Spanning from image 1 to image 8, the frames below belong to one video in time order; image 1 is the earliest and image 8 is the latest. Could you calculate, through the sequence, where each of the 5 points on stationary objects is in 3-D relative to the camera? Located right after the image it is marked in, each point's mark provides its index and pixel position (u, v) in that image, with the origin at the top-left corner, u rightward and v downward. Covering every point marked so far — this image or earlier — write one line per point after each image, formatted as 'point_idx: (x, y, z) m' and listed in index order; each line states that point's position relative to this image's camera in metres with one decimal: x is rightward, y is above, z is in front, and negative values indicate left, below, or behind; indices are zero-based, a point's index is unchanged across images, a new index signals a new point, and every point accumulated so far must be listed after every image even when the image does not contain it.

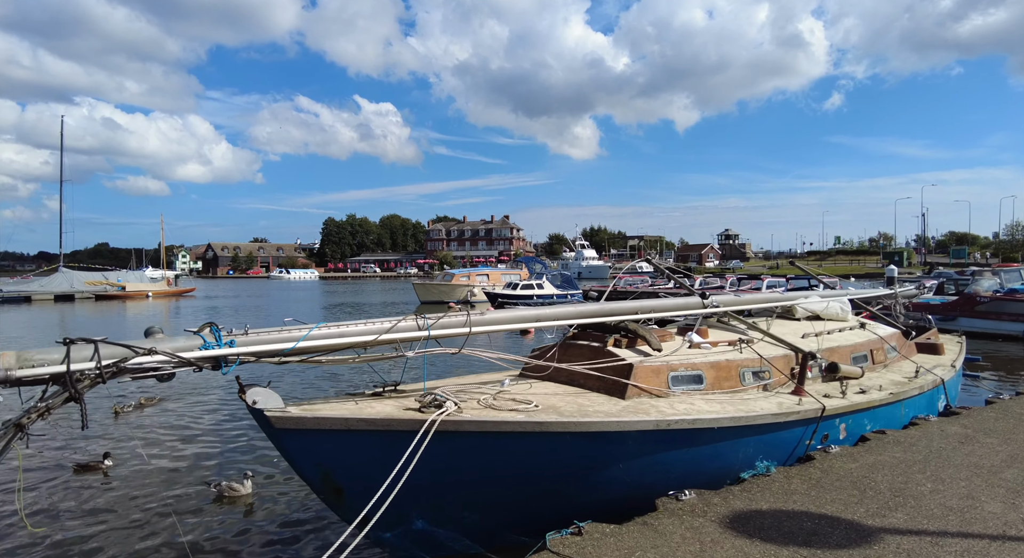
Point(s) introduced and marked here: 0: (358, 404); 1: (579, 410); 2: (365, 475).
0: (-1.2, -1.0, +4.7) m
1: (+0.6, -1.2, +5.3) m
2: (-1.1, -1.5, +4.4) m
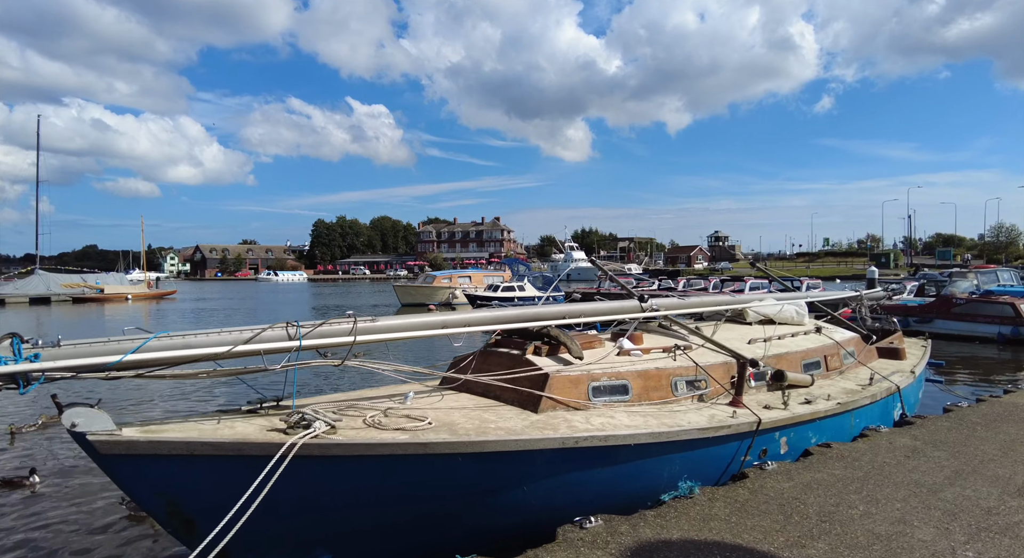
0: (-2.1, -1.0, +4.1) m
1: (-0.3, -1.2, +4.8) m
2: (-2.0, -1.5, +3.9) m
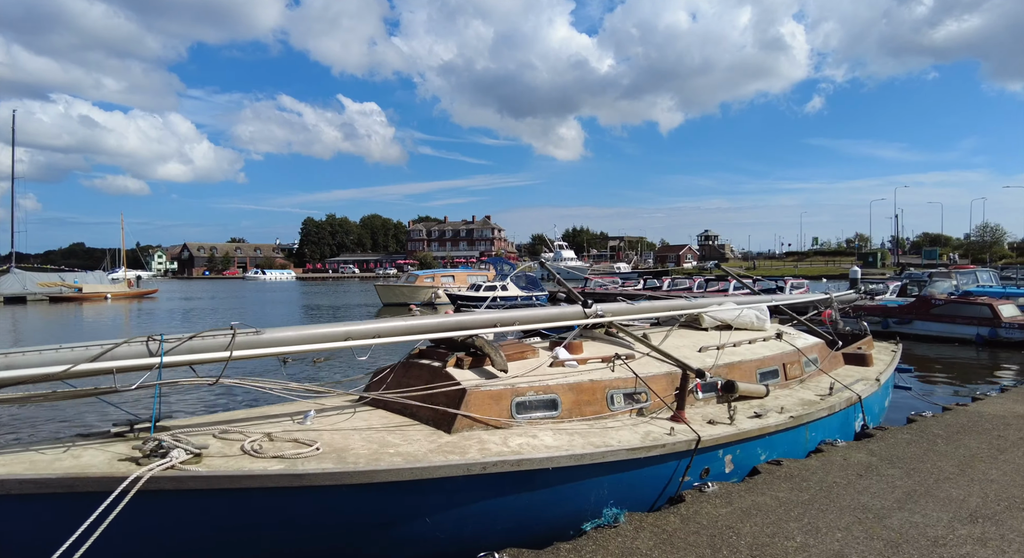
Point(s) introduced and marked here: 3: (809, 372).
0: (-2.8, -1.1, +3.6) m
1: (-1.0, -1.2, +4.3) m
2: (-2.7, -1.5, +3.4) m
3: (+4.1, -1.3, +8.3) m
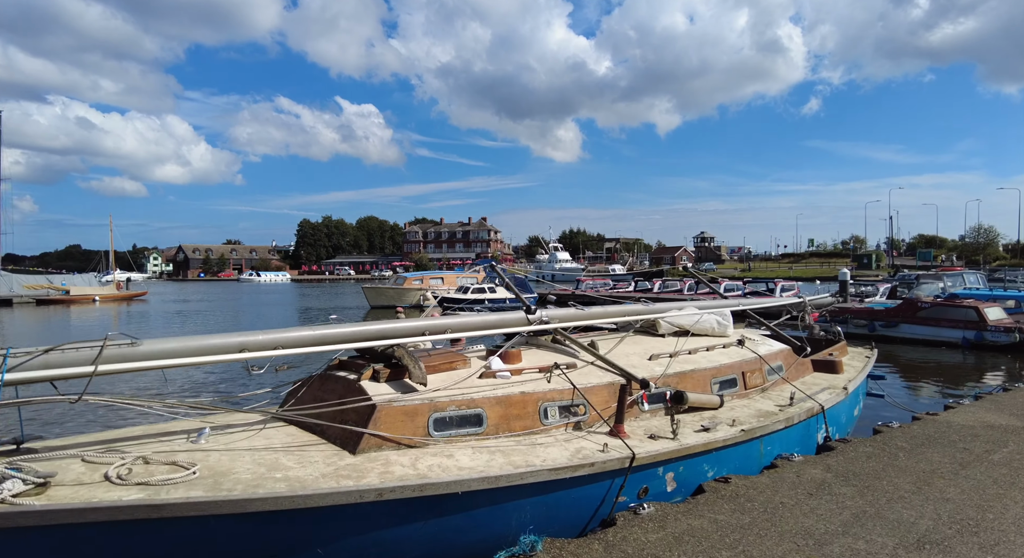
0: (-3.4, -1.1, +3.2) m
1: (-1.7, -1.3, +3.9) m
2: (-3.3, -1.6, +3.0) m
3: (+3.5, -1.4, +7.9) m
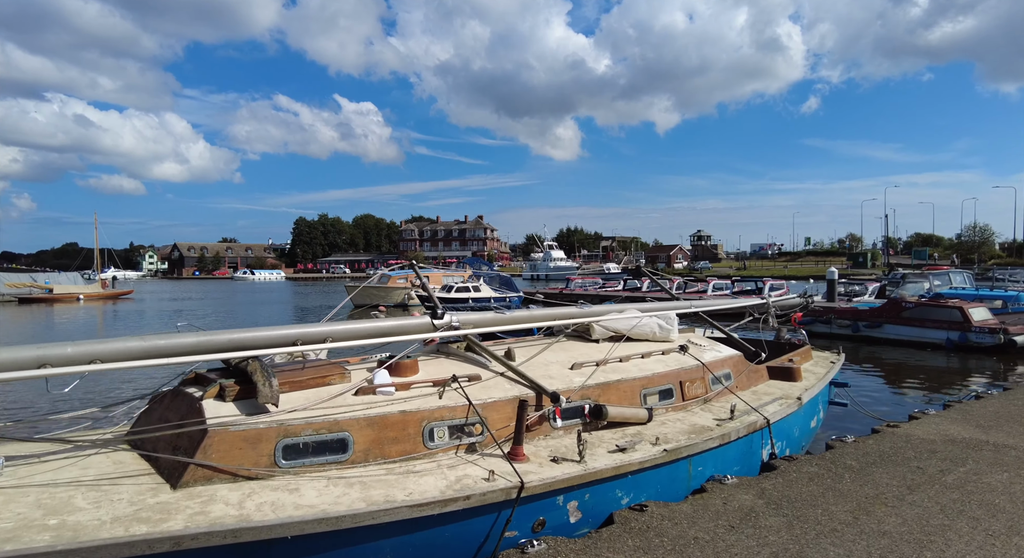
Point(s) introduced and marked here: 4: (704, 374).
0: (-4.4, -1.1, +2.6) m
1: (-2.6, -1.3, +3.2) m
2: (-4.3, -1.6, +2.3) m
3: (+2.5, -1.4, +7.3) m
4: (+2.4, -1.2, +7.2) m
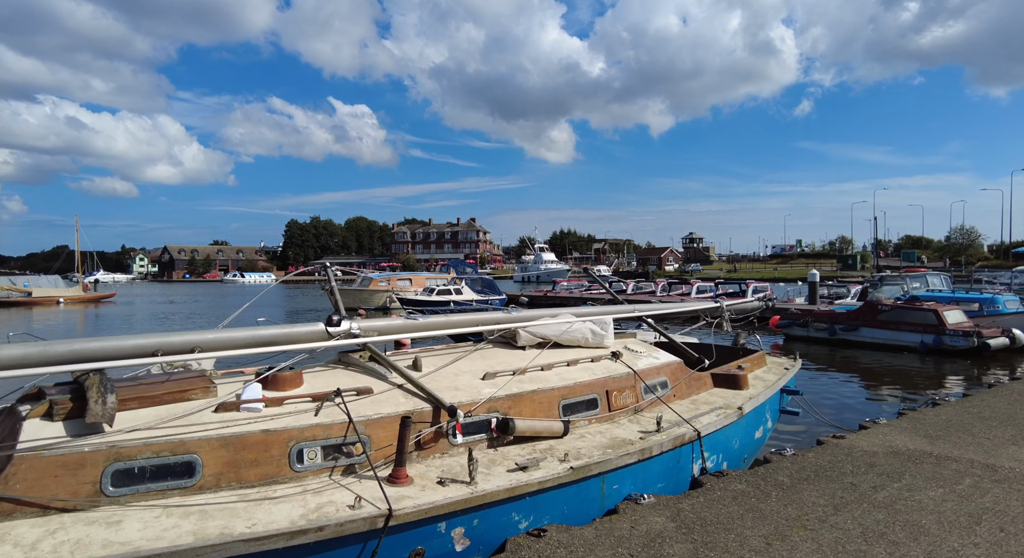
0: (-5.3, -1.2, +2.1) m
1: (-3.5, -1.3, +2.8) m
2: (-5.1, -1.7, +1.8) m
3: (+1.6, -1.4, +6.9) m
4: (+1.4, -1.2, +6.8) m
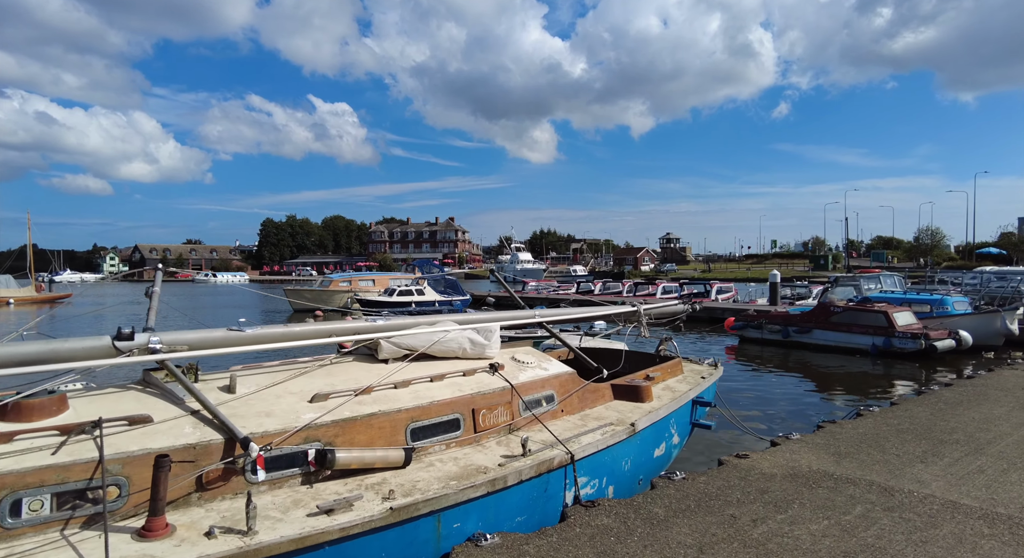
0: (-6.5, -1.2, +1.2) m
1: (-4.8, -1.4, +1.9) m
2: (-6.4, -1.7, +0.9) m
3: (+0.1, -1.5, +6.2) m
4: (0.0, -1.2, +6.1) m
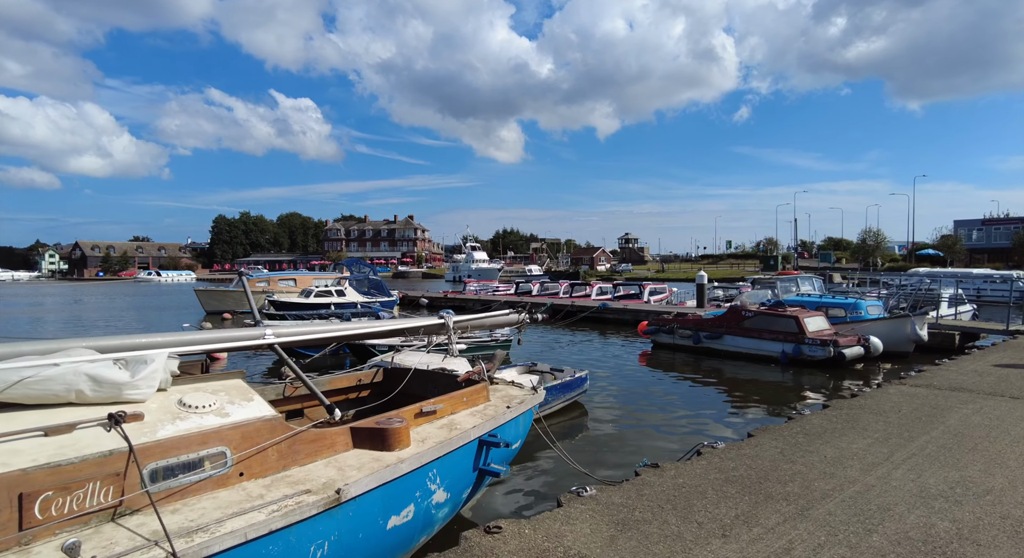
0: (-9.0, -1.3, -1.2) m
1: (-7.3, -1.5, -0.3) m
2: (-8.8, -1.8, -1.4) m
3: (-2.6, -1.6, +4.2) m
4: (-2.8, -1.3, +4.2) m
